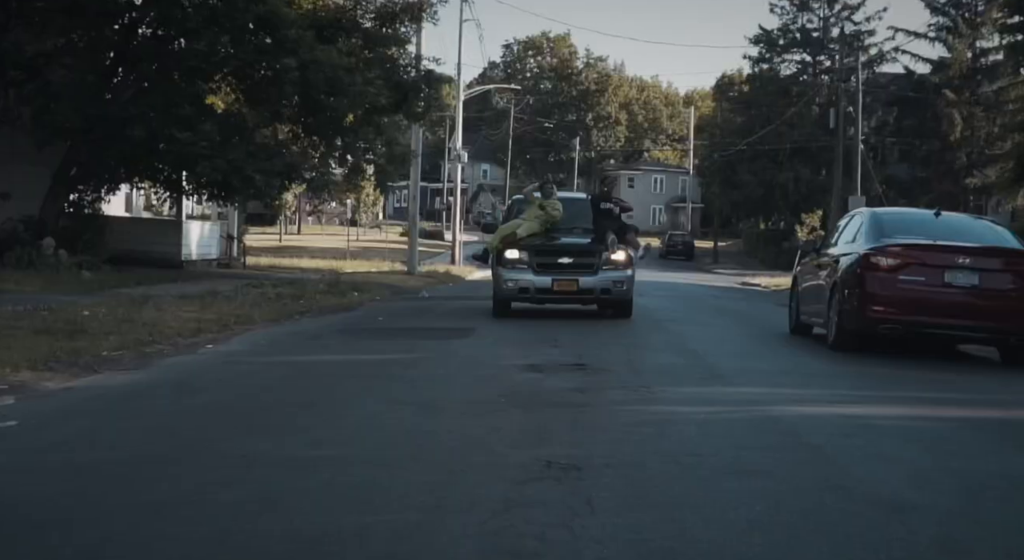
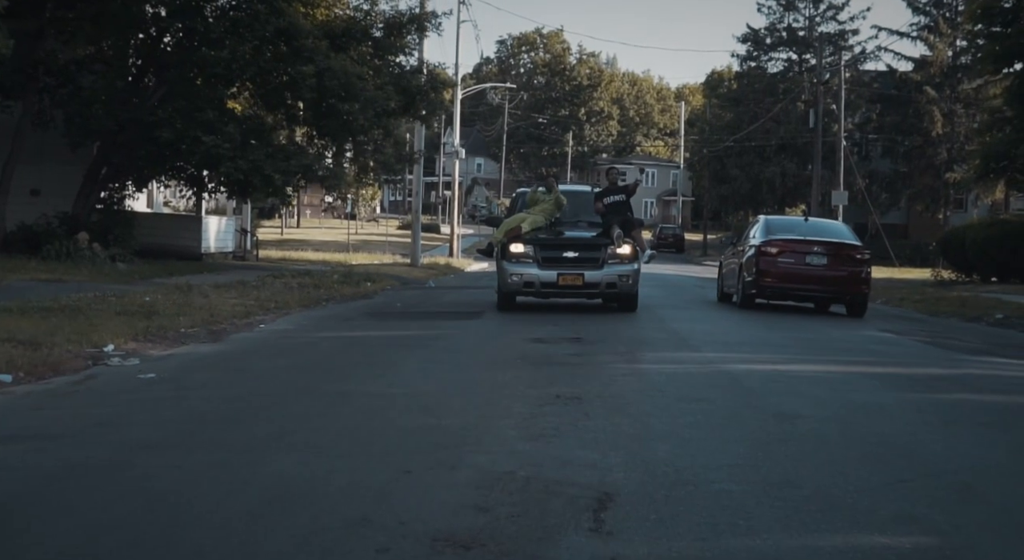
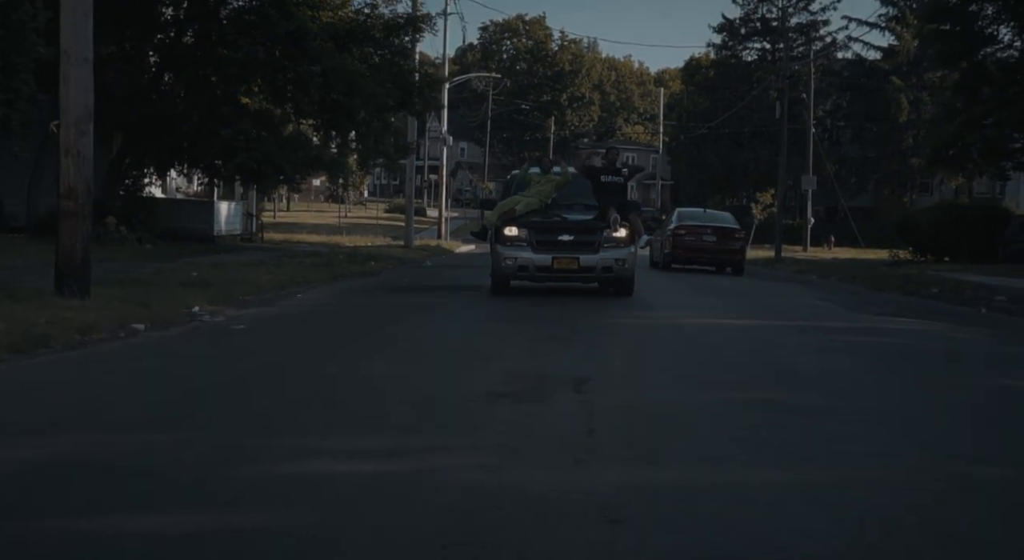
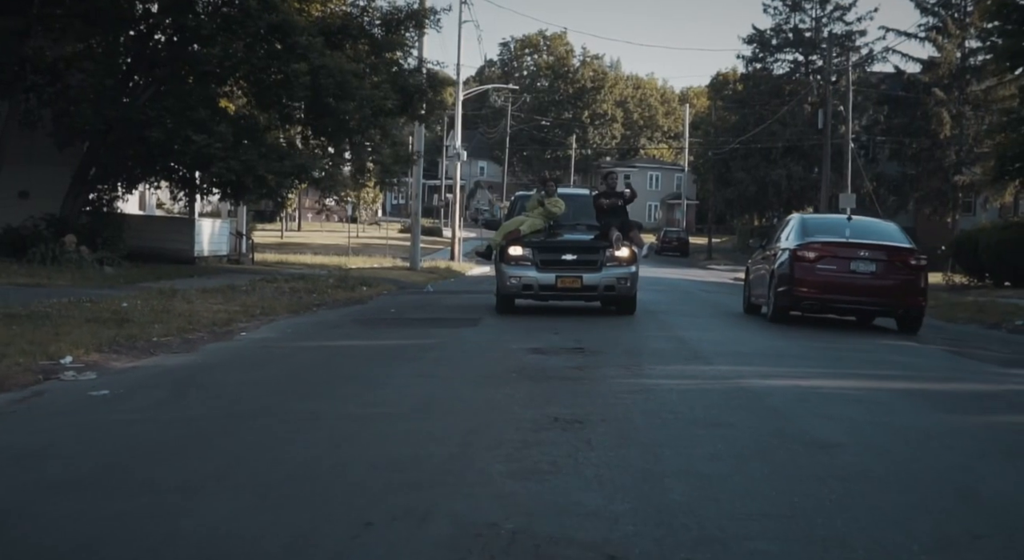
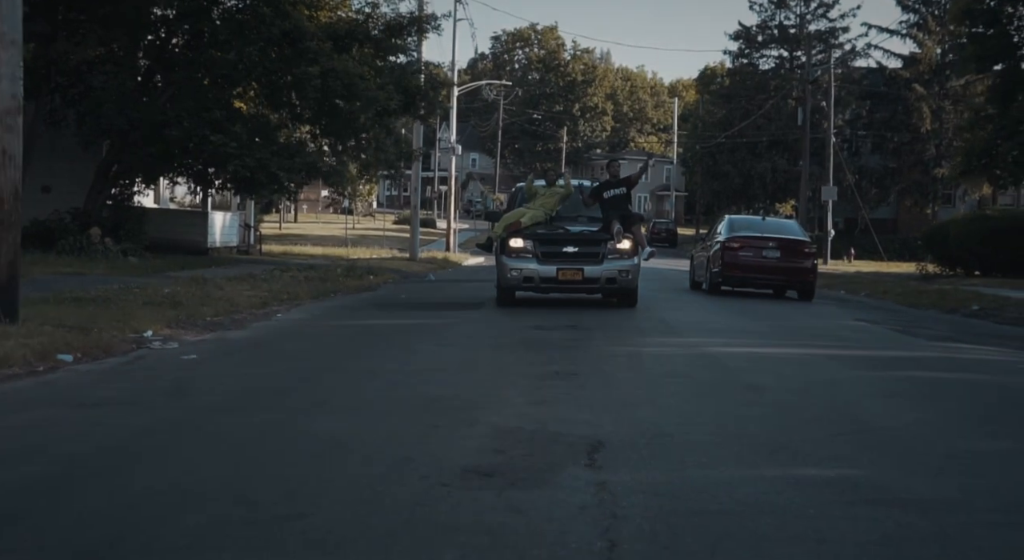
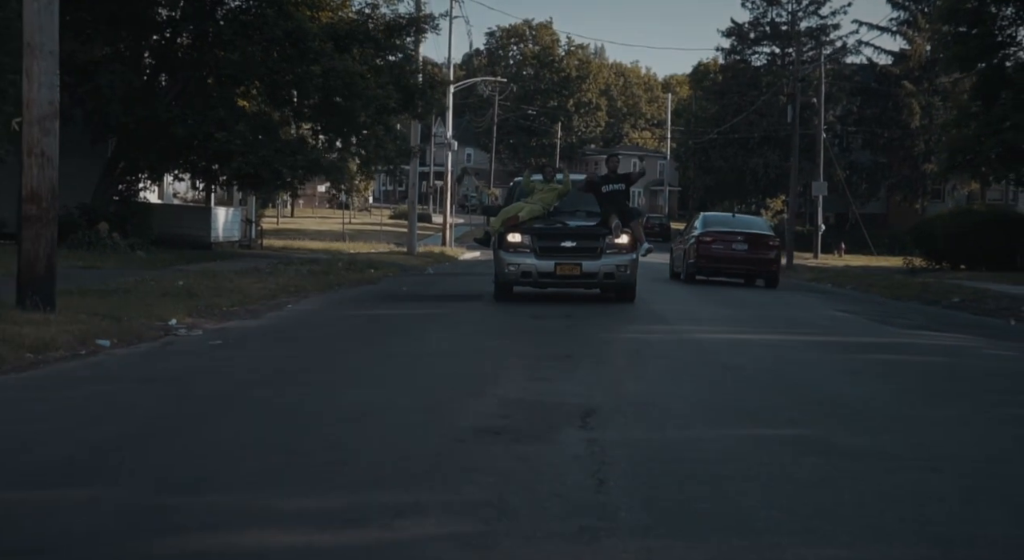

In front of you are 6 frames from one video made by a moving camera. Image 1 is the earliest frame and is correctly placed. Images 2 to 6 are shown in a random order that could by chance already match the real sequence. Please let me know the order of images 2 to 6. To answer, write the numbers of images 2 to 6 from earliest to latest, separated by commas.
4, 2, 5, 6, 3
